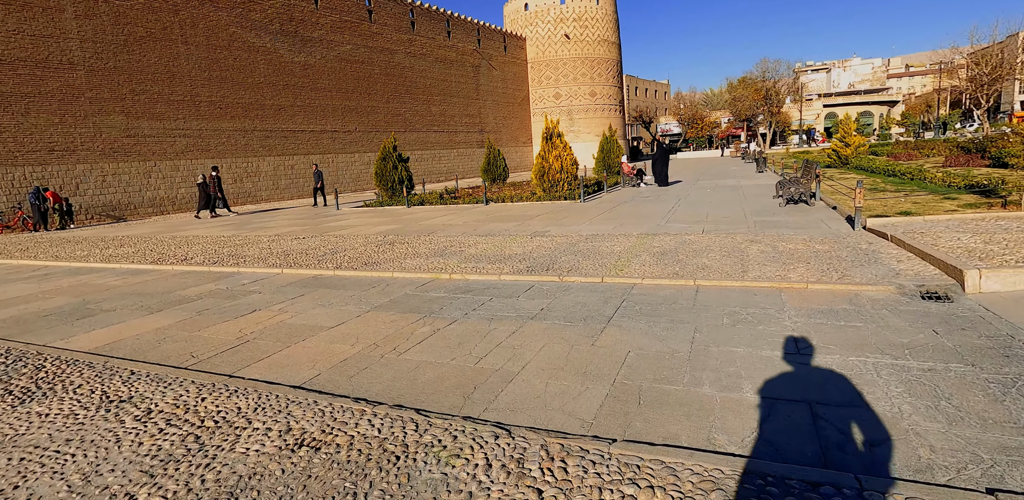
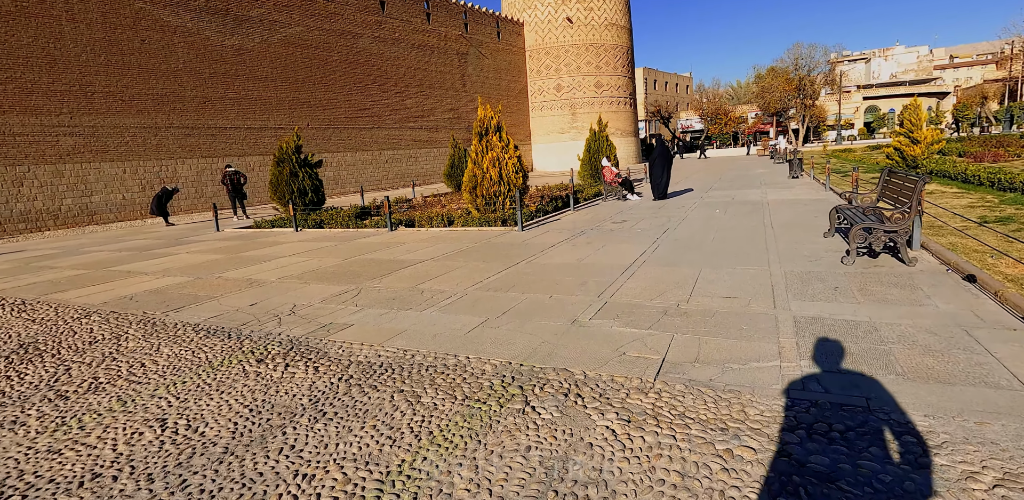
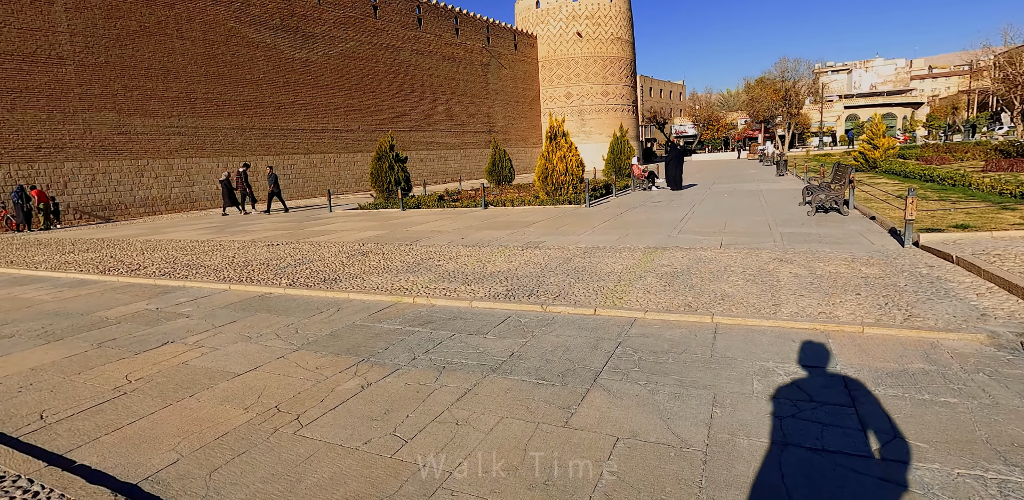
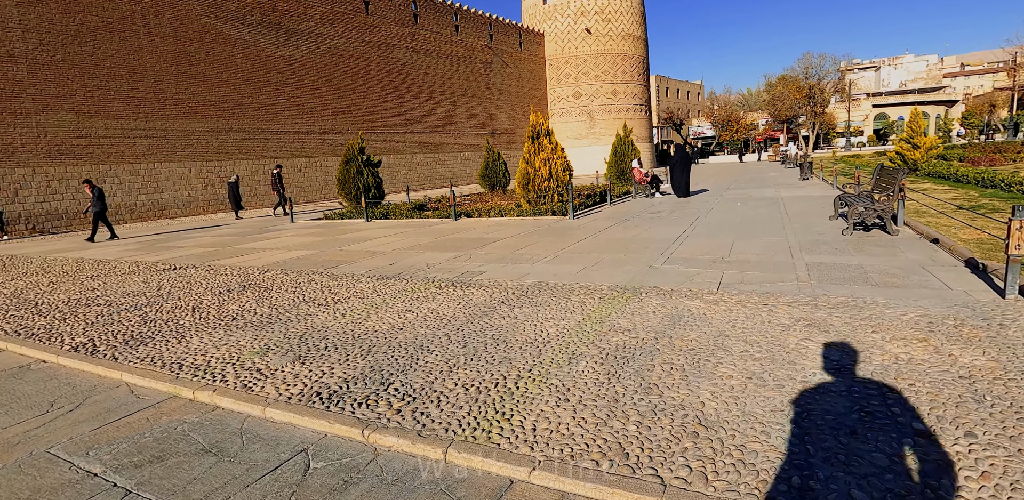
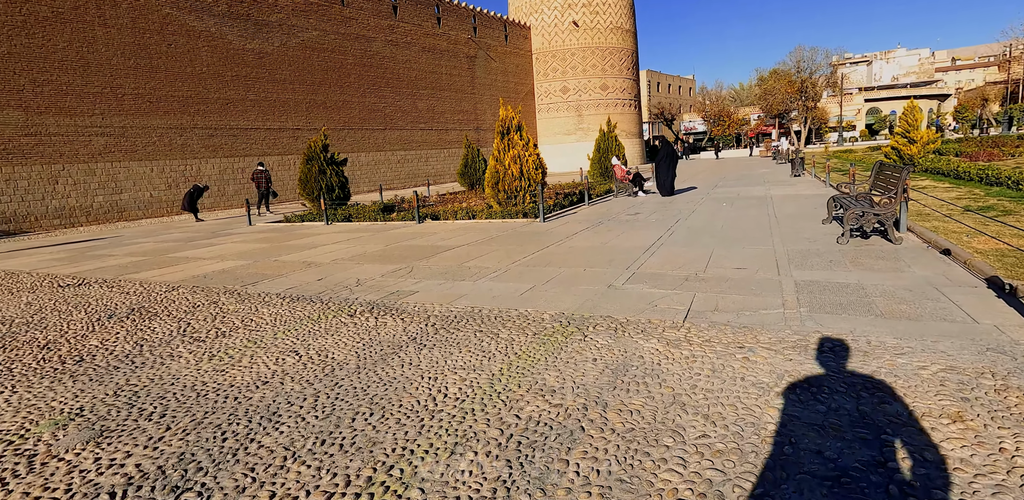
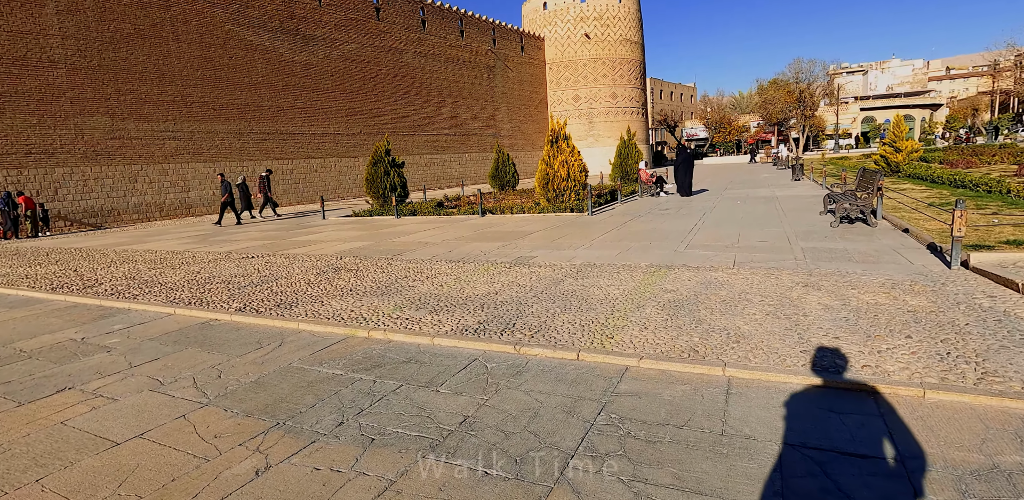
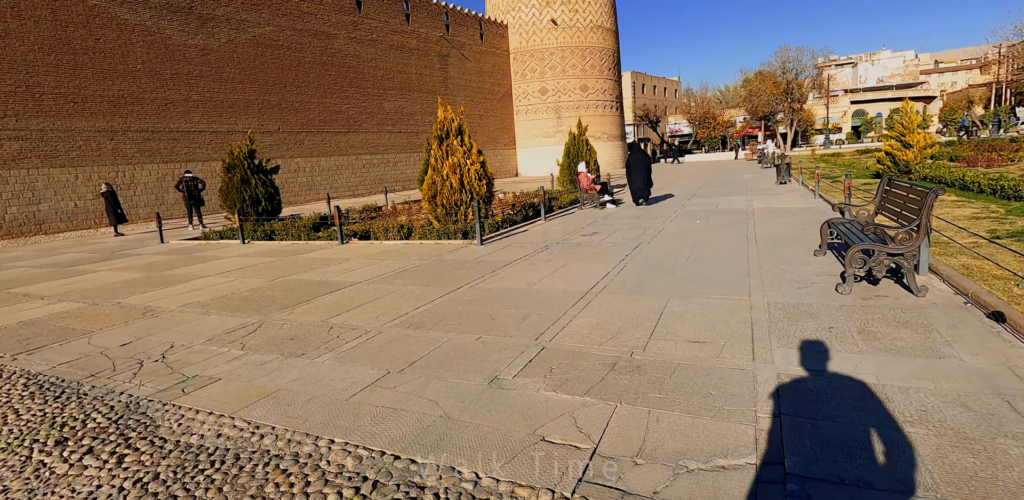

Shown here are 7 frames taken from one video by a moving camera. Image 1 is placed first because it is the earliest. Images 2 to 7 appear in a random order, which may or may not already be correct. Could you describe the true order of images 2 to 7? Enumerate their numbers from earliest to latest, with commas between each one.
3, 6, 4, 5, 2, 7
